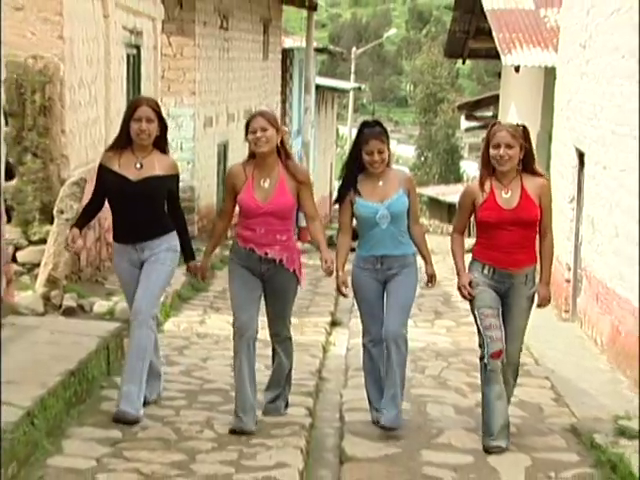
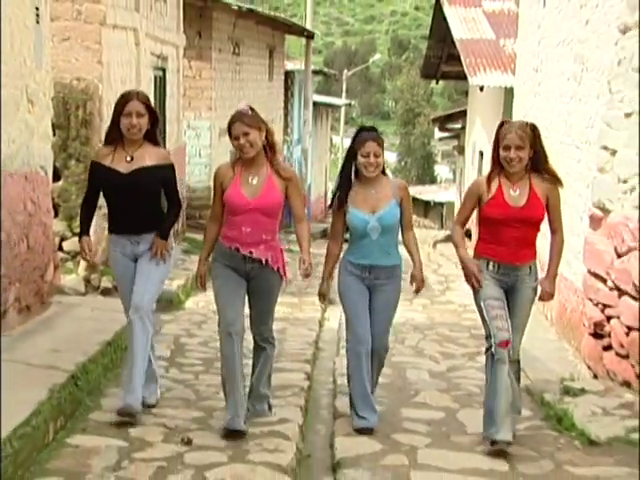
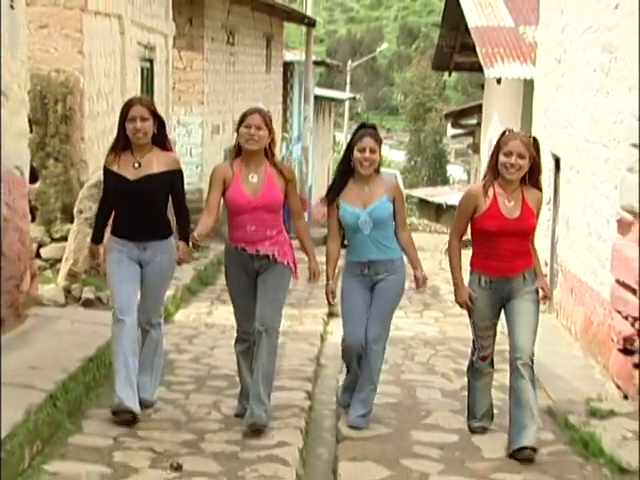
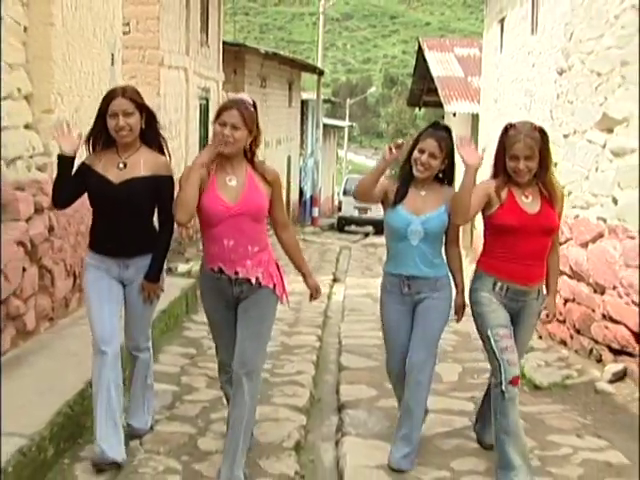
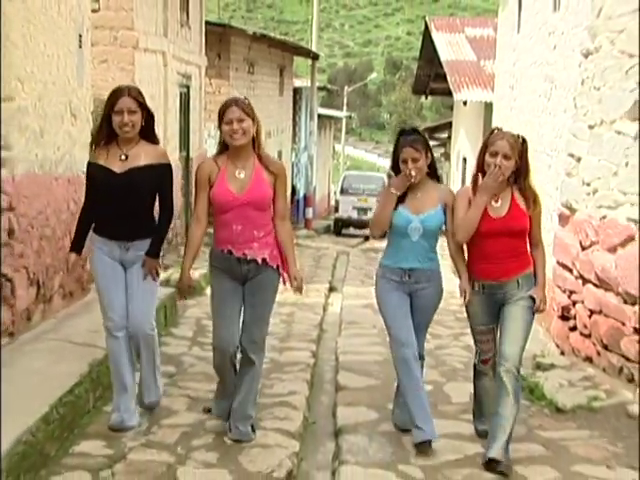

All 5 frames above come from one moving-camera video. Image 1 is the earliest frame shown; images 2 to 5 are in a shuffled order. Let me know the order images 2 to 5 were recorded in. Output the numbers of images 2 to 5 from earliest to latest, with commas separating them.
3, 2, 5, 4
